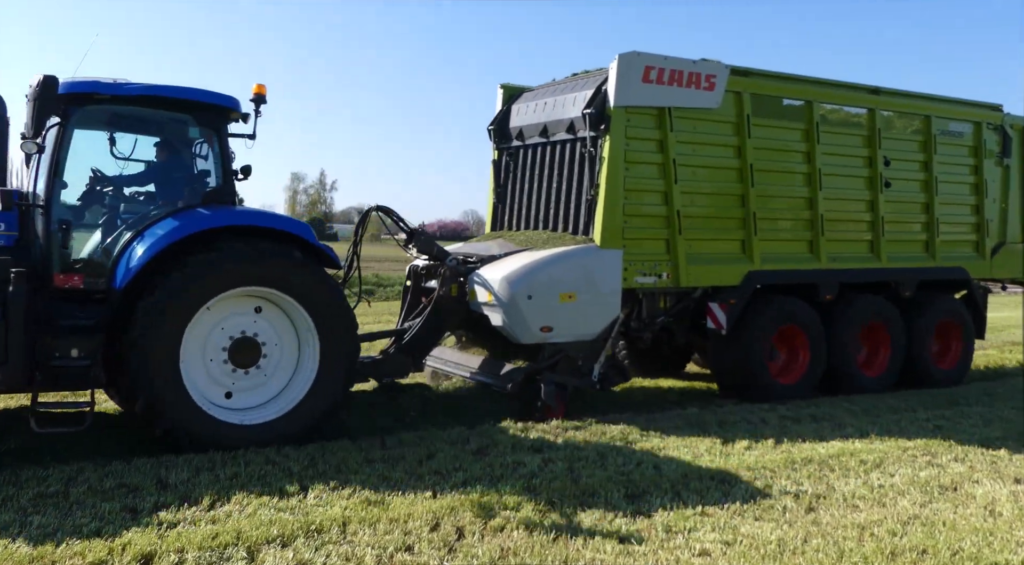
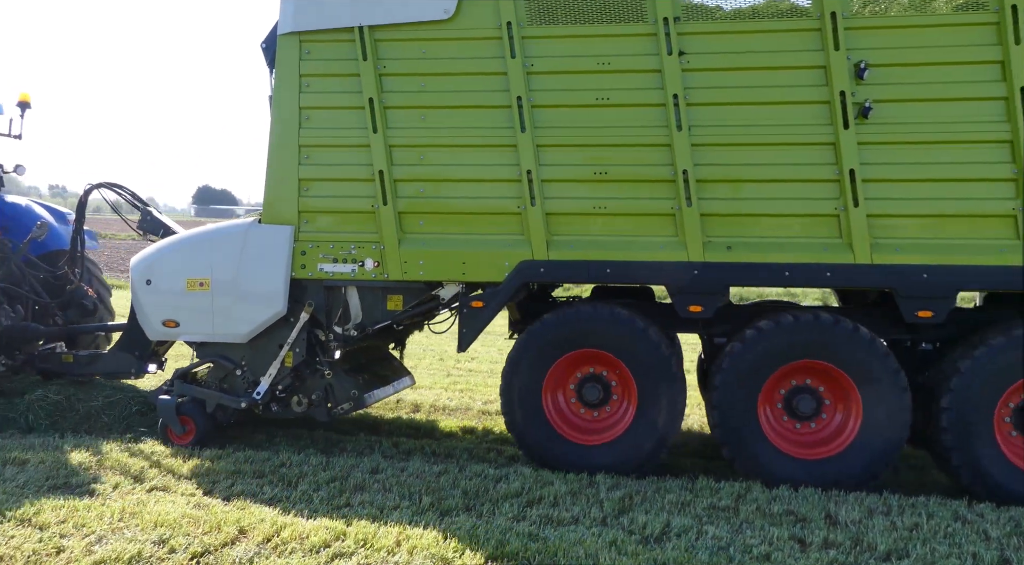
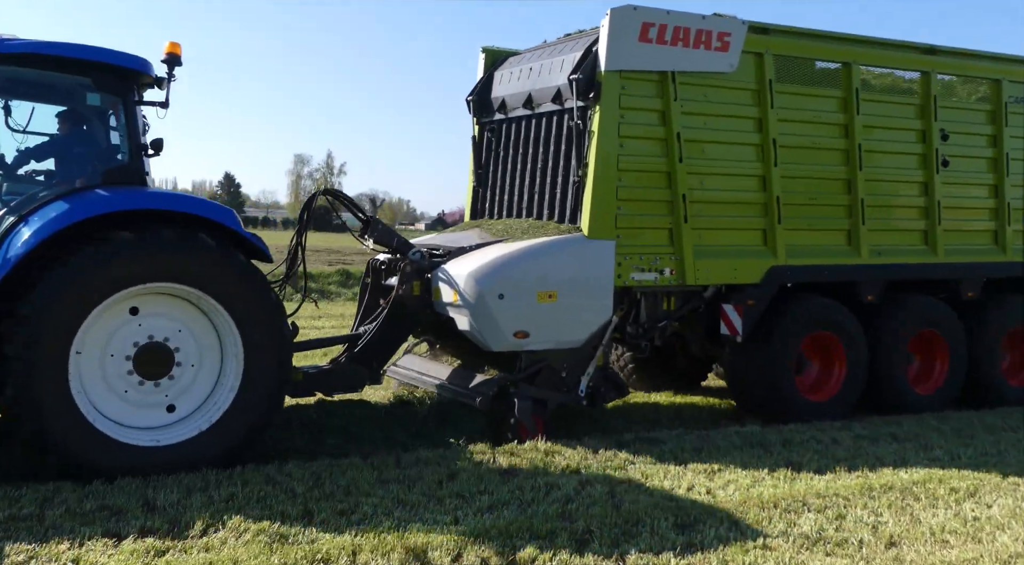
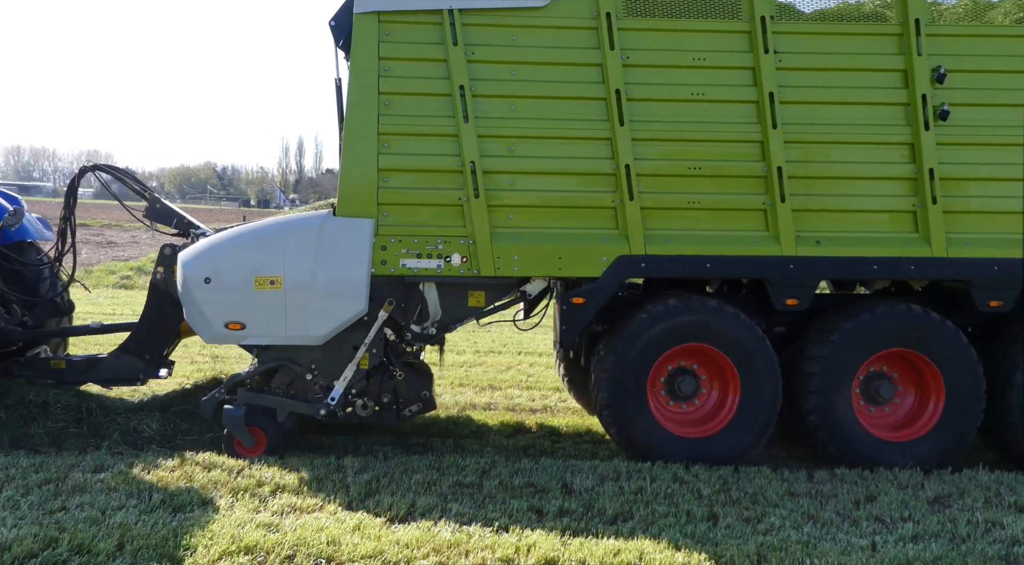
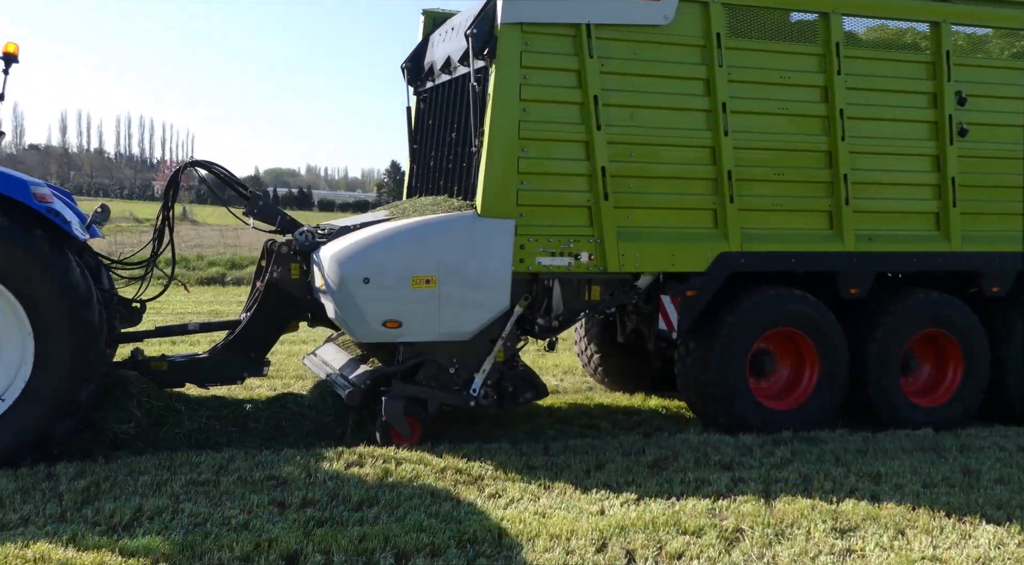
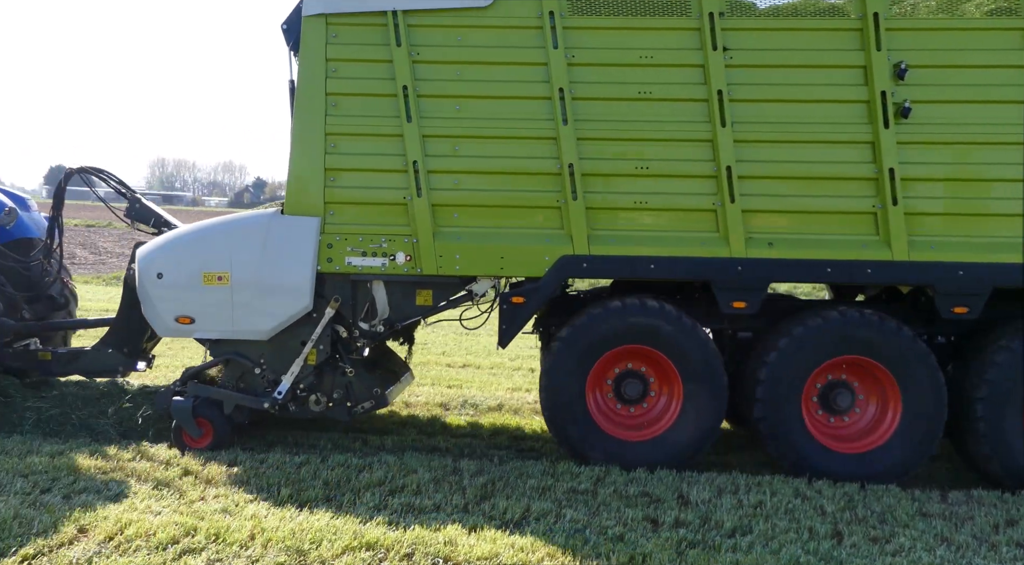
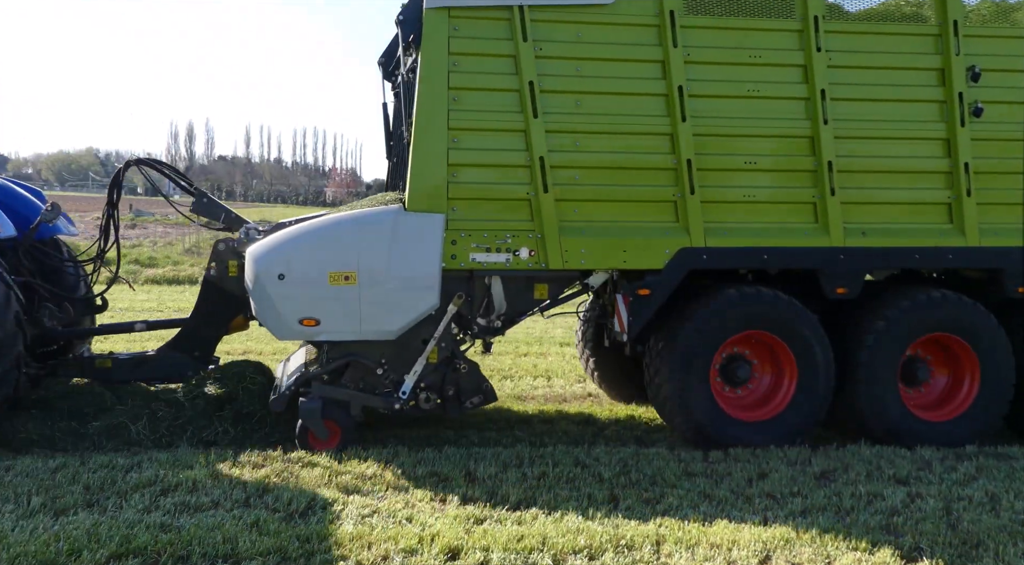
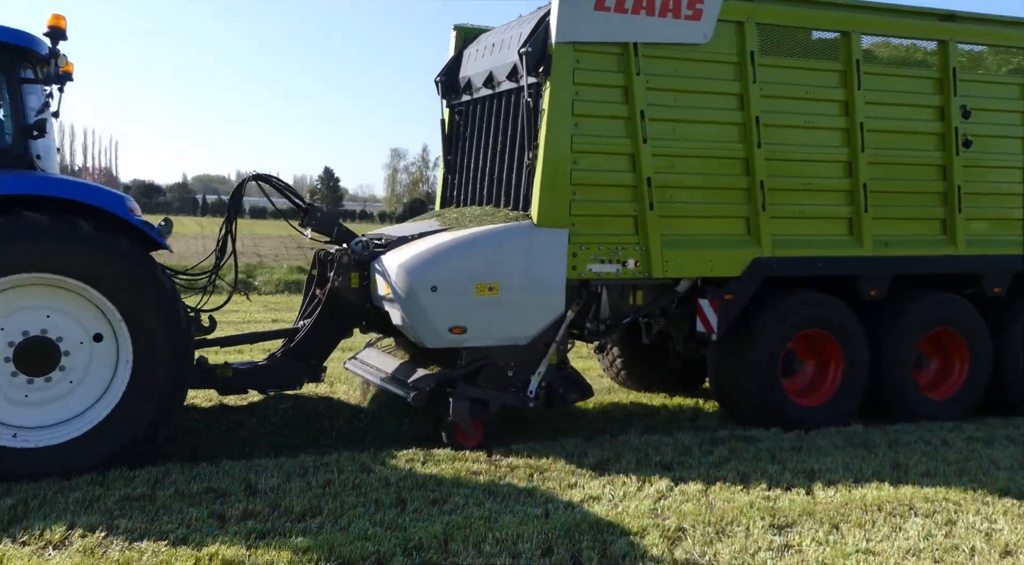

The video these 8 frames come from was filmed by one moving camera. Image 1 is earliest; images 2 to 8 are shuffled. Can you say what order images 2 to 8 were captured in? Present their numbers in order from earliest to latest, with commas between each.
3, 8, 5, 7, 4, 6, 2
